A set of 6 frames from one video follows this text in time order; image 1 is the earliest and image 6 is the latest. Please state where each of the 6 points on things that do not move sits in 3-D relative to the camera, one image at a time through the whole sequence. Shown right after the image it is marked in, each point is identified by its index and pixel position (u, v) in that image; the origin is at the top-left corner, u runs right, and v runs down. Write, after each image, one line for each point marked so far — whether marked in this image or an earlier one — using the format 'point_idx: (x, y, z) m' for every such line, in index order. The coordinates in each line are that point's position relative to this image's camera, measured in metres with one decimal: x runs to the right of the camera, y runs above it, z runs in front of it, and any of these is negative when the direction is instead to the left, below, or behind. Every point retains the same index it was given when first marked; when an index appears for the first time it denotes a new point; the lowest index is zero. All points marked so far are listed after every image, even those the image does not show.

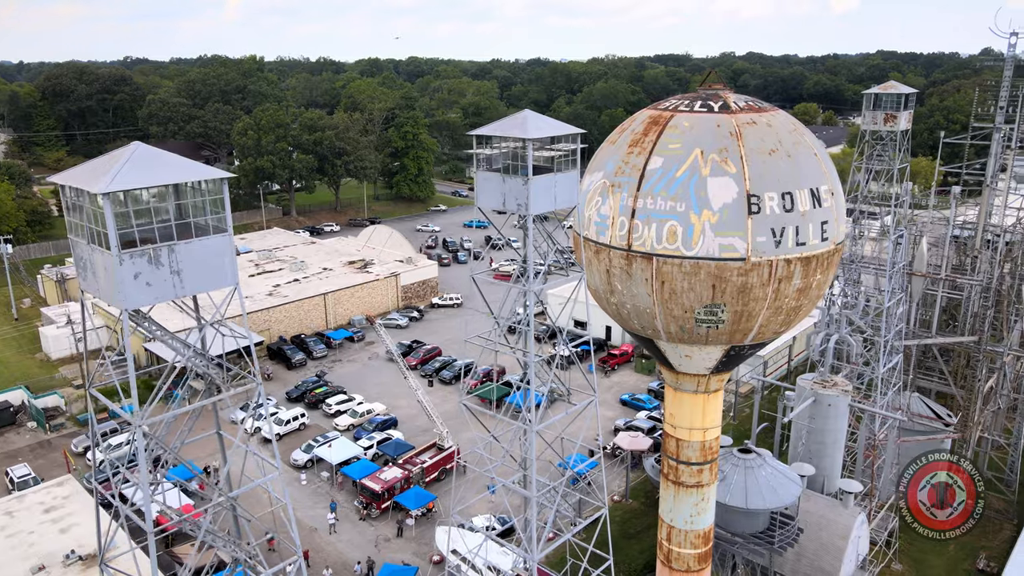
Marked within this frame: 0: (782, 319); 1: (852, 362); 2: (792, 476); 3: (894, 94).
0: (+3.8, -0.4, +10.1) m
1: (+9.0, -2.0, +19.1) m
2: (+5.7, -3.8, +14.6) m
3: (+9.6, +4.8, +17.9) m
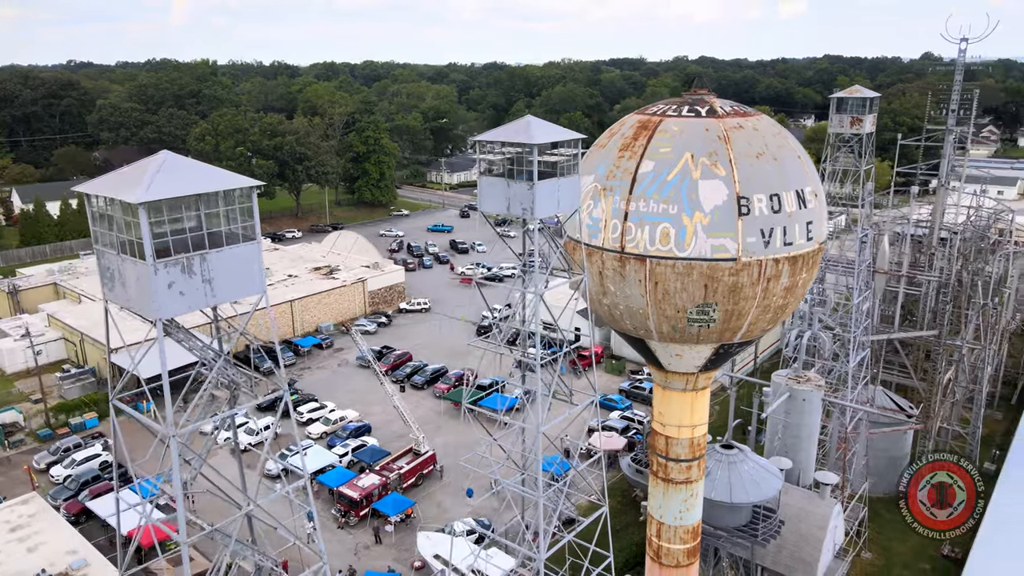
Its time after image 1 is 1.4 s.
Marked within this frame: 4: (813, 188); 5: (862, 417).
0: (+3.7, -0.4, +10.4) m
1: (+8.5, -1.9, +19.6) m
2: (+5.5, -3.8, +15.0) m
3: (+9.0, +4.9, +18.5) m
4: (+4.3, +1.4, +10.3) m
5: (+9.3, -3.5, +19.3) m
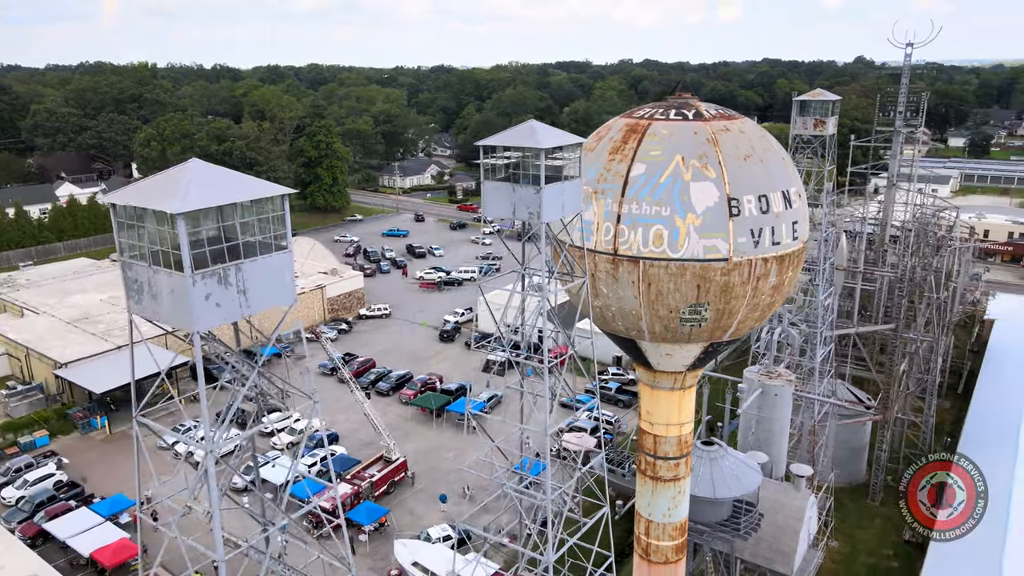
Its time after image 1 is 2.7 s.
0: (+3.6, -0.4, +10.7) m
1: (+7.8, -1.8, +20.2) m
2: (+5.1, -3.8, +15.4) m
3: (+8.2, +5.0, +19.1) m
4: (+4.2, +1.5, +10.6) m
5: (+8.7, -3.4, +19.9) m
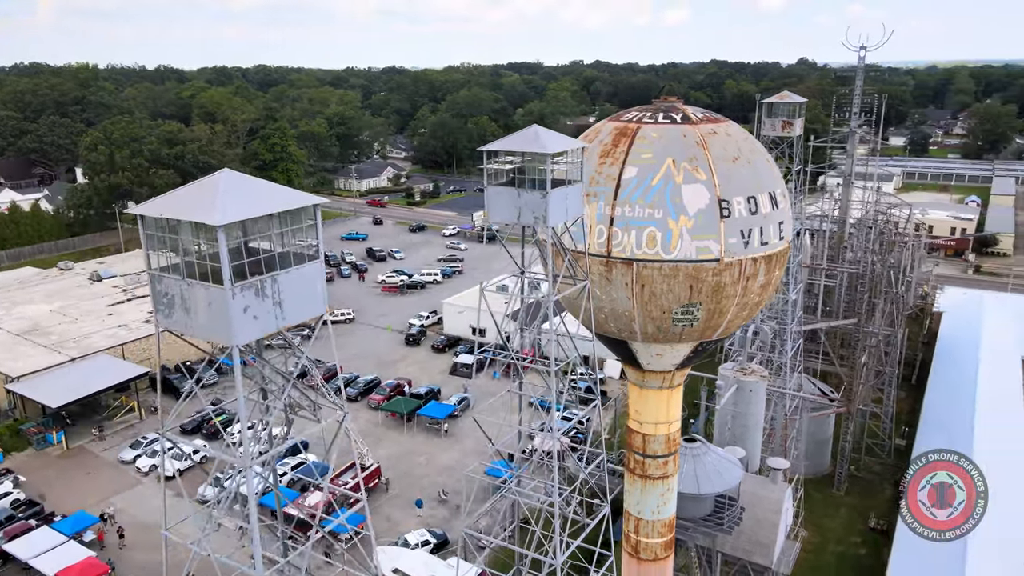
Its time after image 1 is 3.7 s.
0: (+3.5, -0.4, +10.9) m
1: (+7.1, -1.8, +20.7) m
2: (+4.8, -3.7, +15.7) m
3: (+7.5, +5.0, +19.6) m
4: (+4.1, +1.5, +10.9) m
5: (+8.1, -3.3, +20.4) m
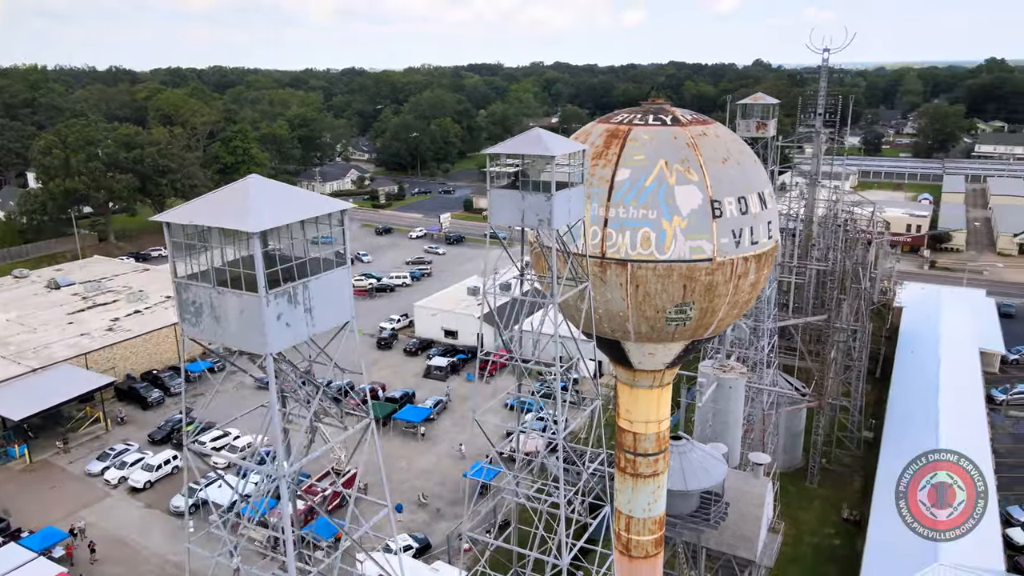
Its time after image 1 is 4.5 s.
0: (+3.4, -0.4, +11.1) m
1: (+6.6, -1.7, +21.0) m
2: (+4.5, -3.7, +15.9) m
3: (+6.9, +5.1, +20.0) m
4: (+3.9, +1.5, +11.1) m
5: (+7.5, -3.2, +20.8) m
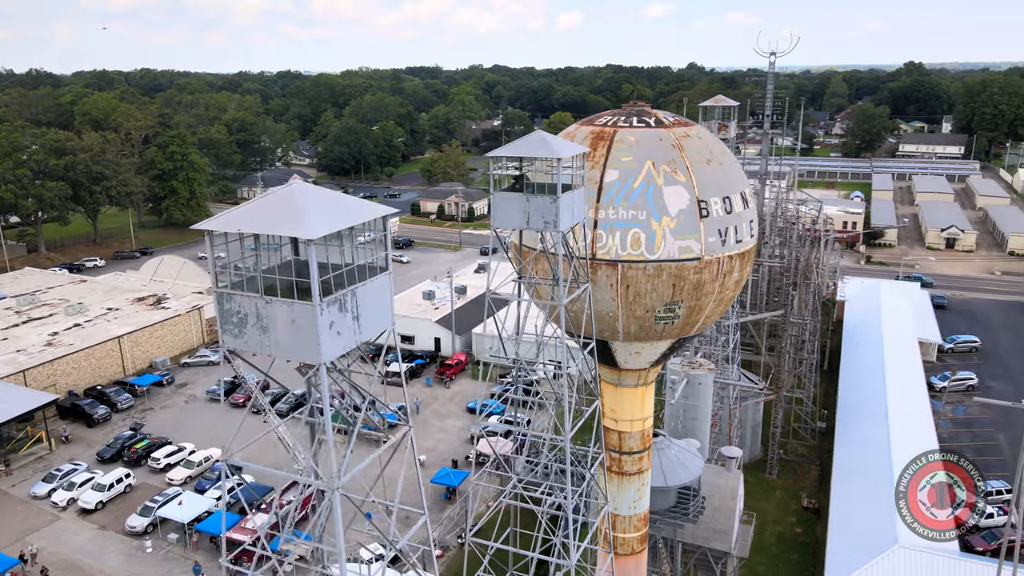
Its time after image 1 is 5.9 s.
0: (+3.3, -0.3, +11.3) m
1: (+5.7, -1.7, +21.5) m
2: (+4.0, -3.7, +16.2) m
3: (+5.9, +5.2, +20.5) m
4: (+3.7, +1.6, +11.4) m
5: (+6.7, -3.1, +21.3) m
